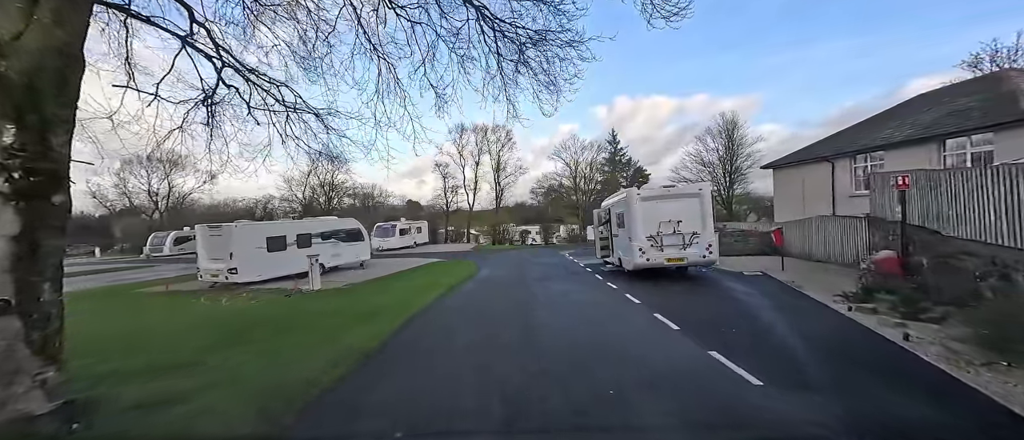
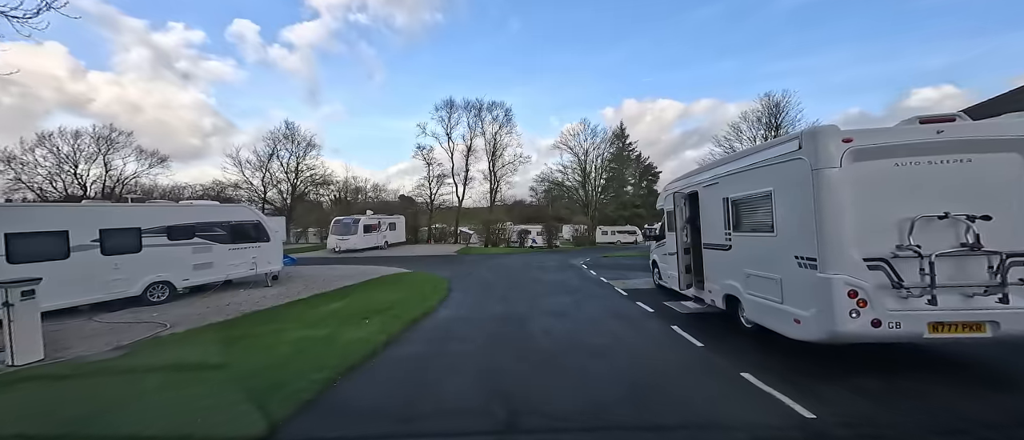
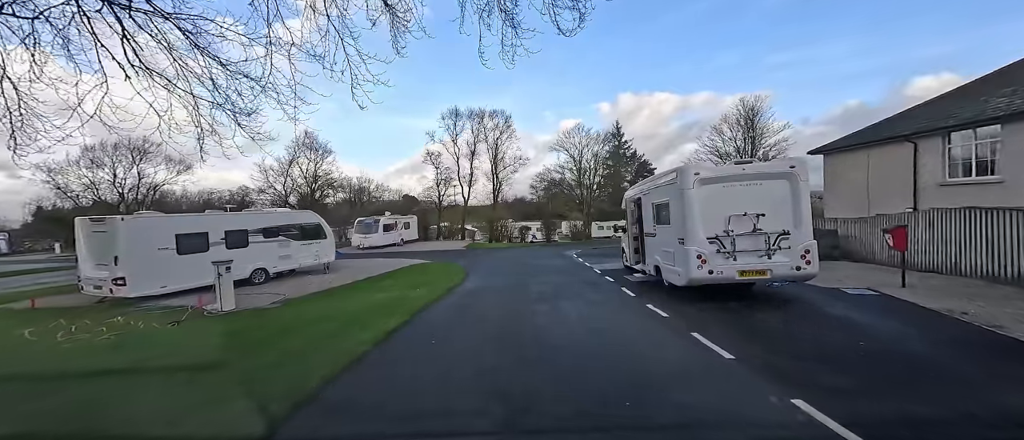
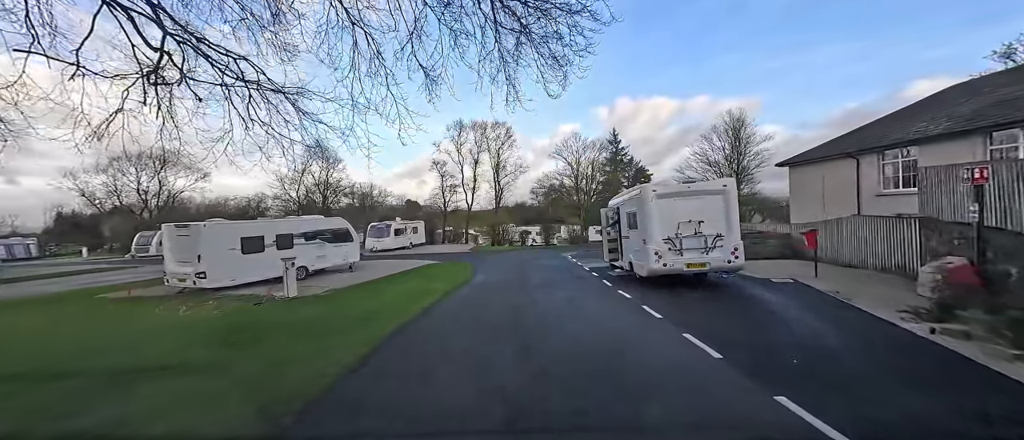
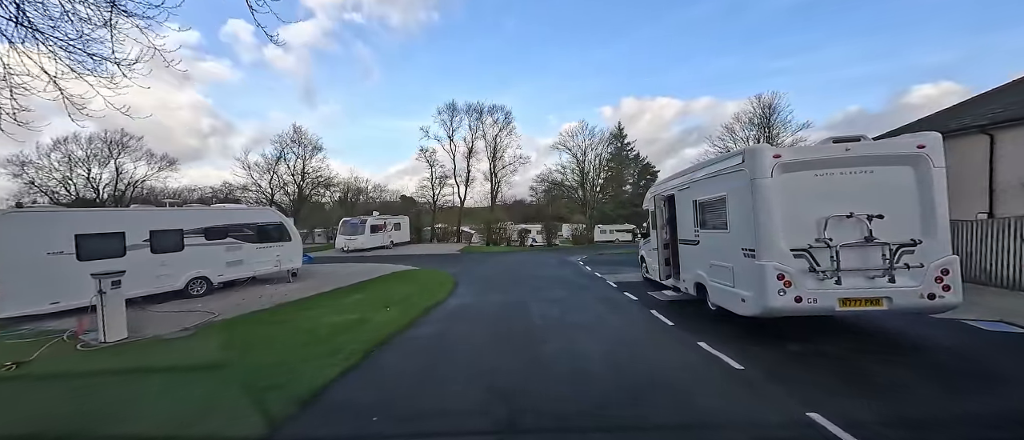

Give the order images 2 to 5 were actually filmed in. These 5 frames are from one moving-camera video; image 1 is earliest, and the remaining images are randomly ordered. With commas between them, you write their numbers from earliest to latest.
4, 3, 5, 2
